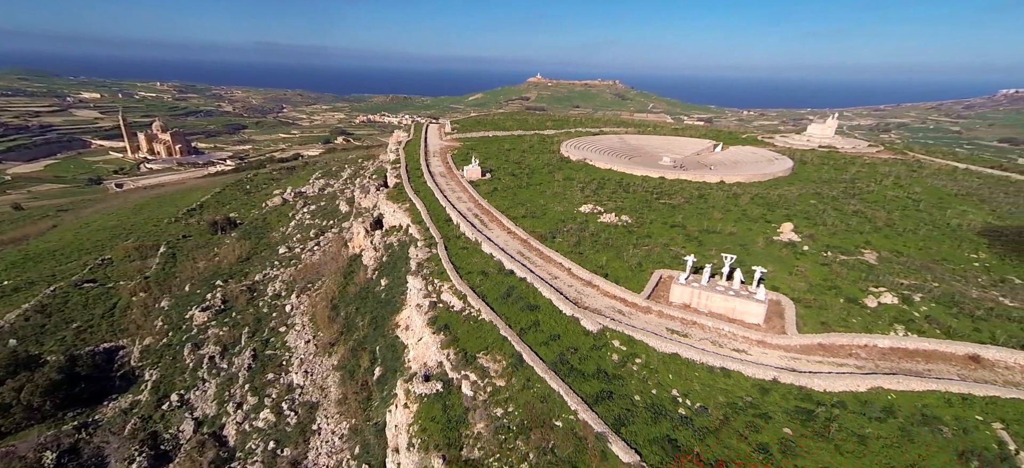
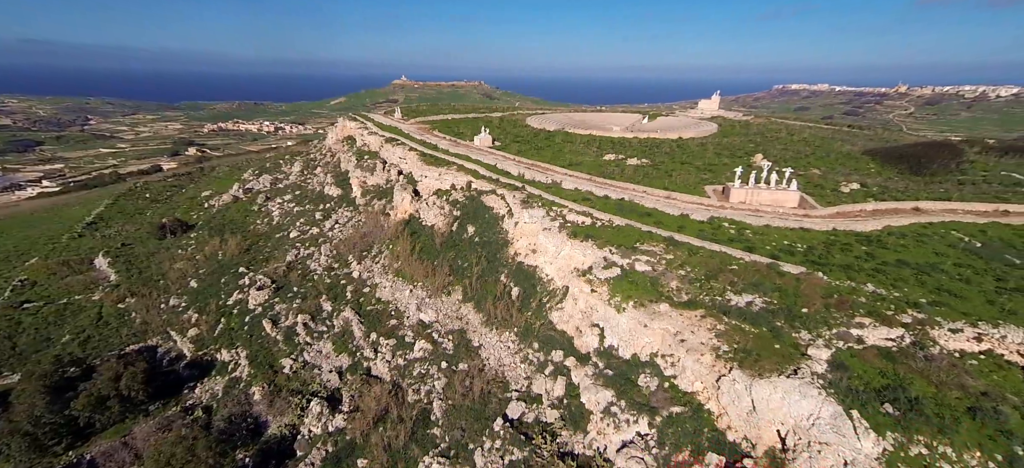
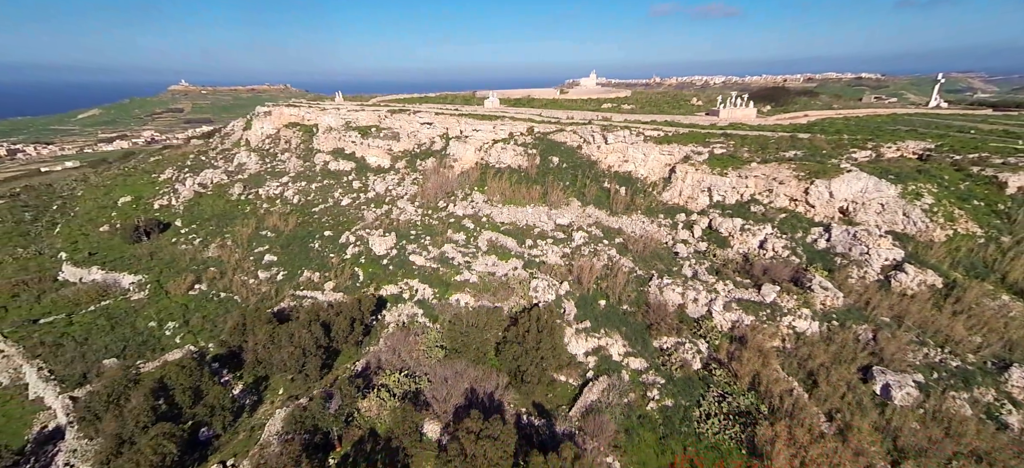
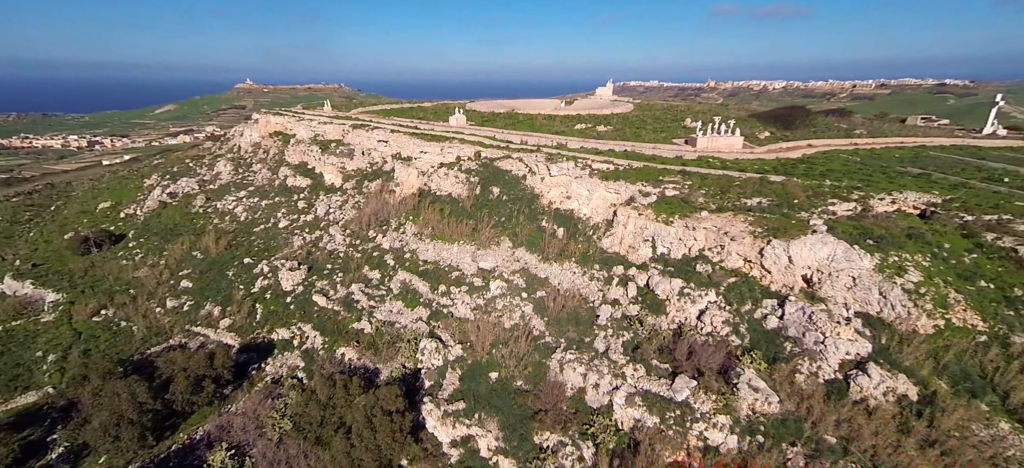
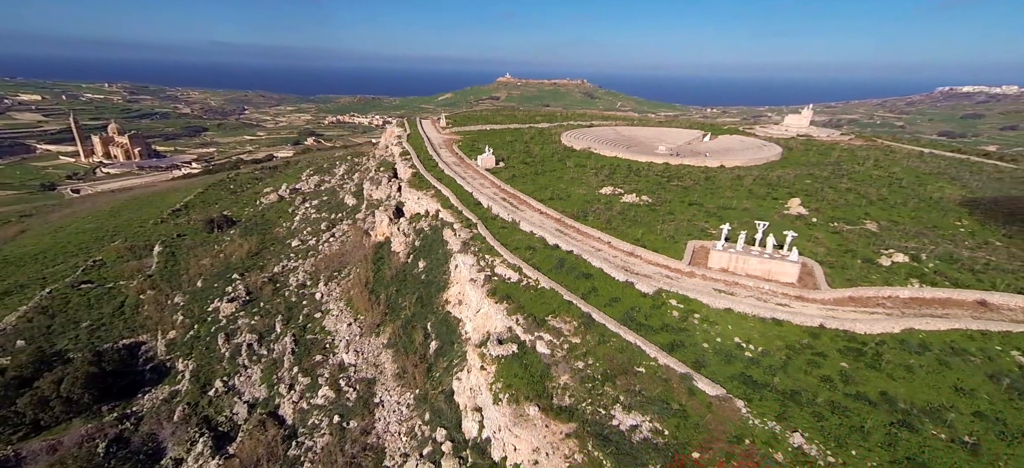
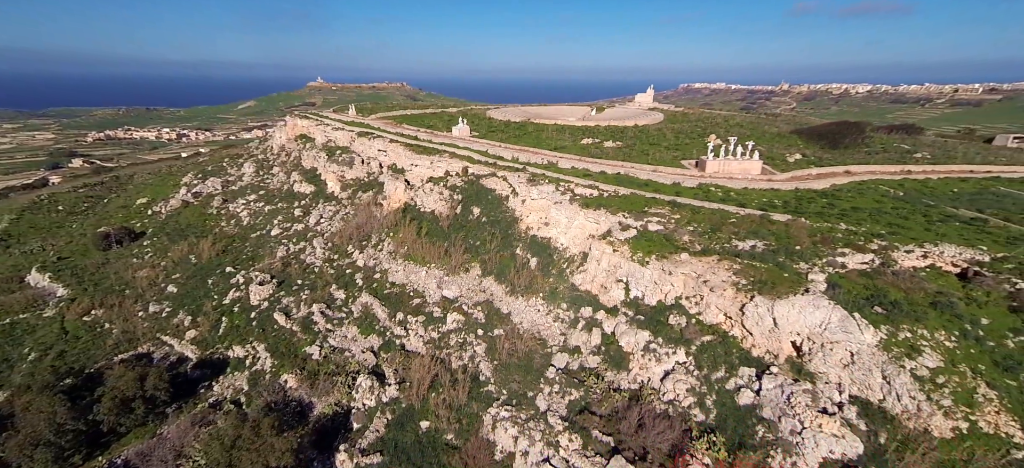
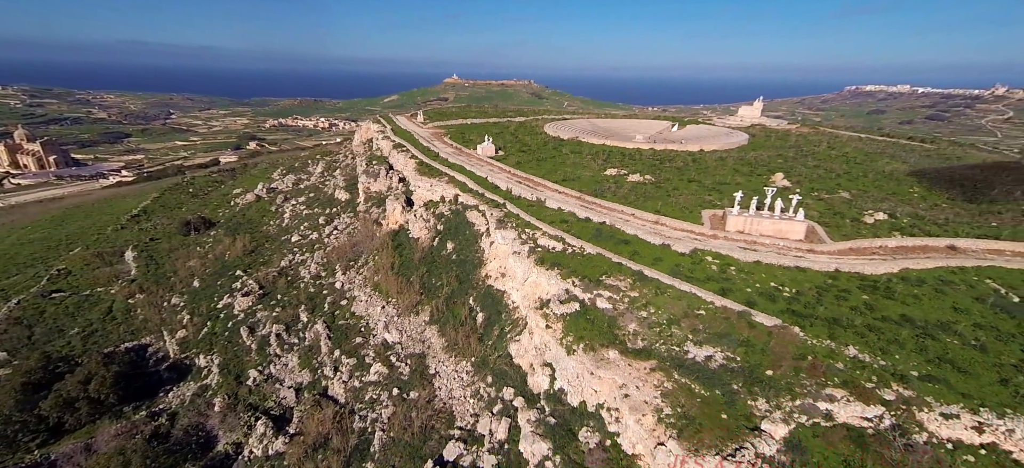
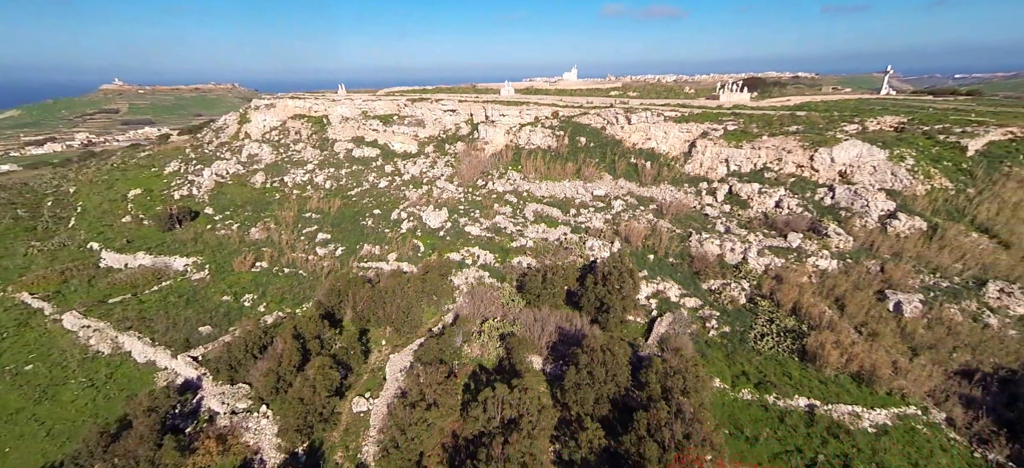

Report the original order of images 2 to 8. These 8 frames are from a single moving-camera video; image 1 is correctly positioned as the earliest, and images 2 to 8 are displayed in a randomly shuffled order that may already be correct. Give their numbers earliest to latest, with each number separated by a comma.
5, 7, 2, 6, 4, 3, 8
